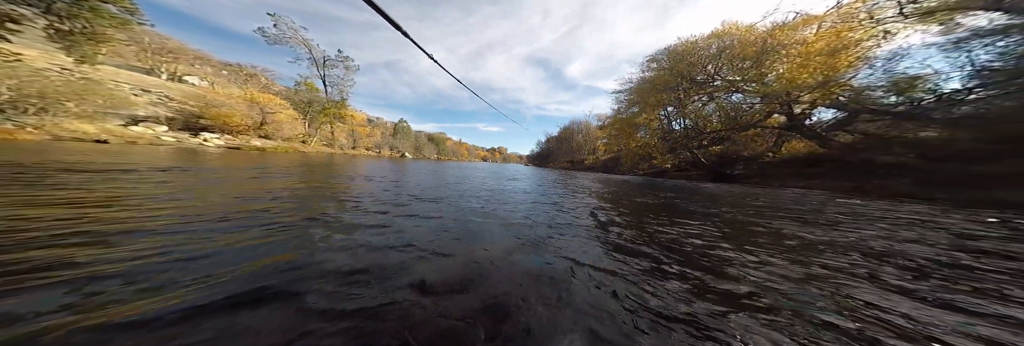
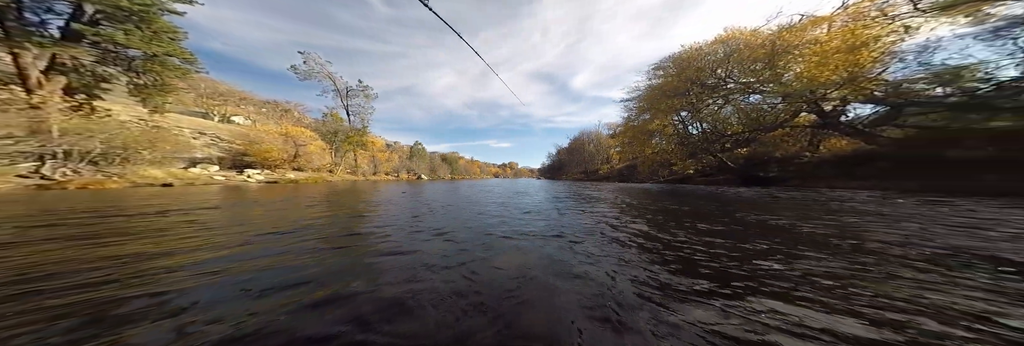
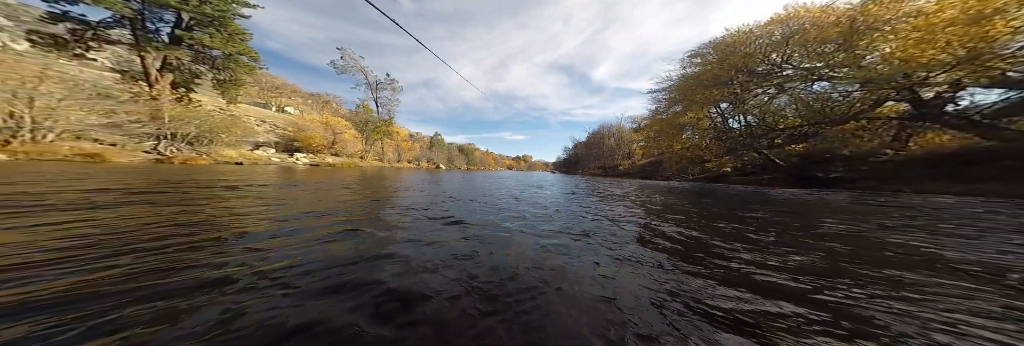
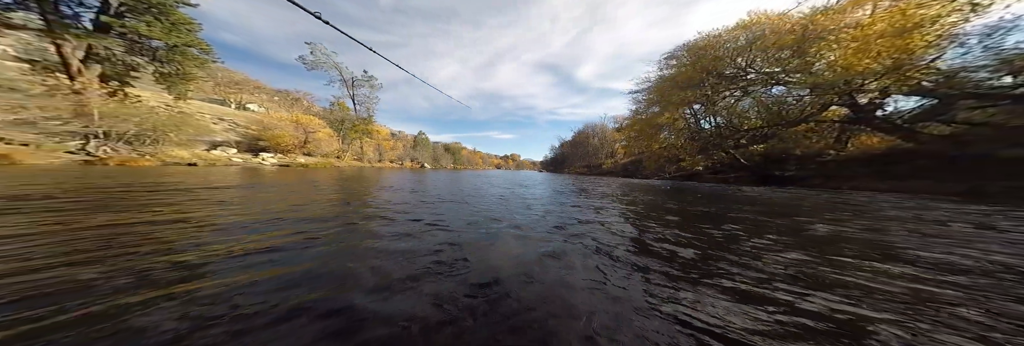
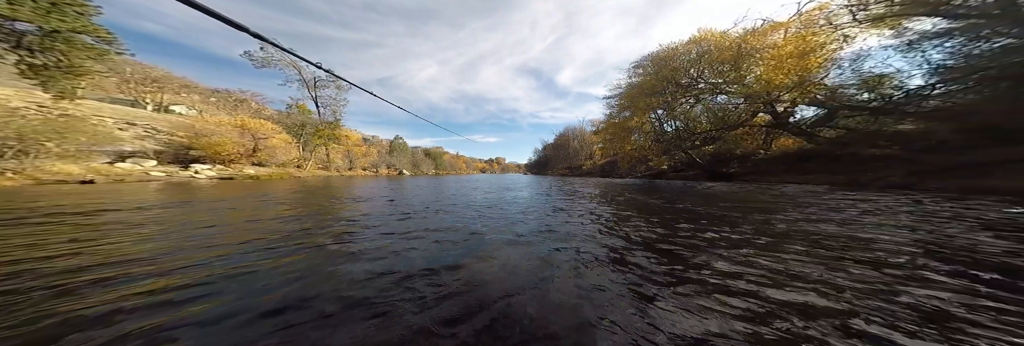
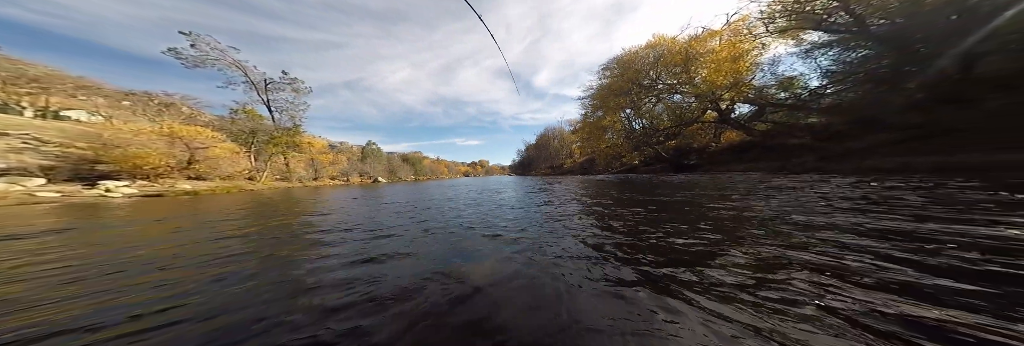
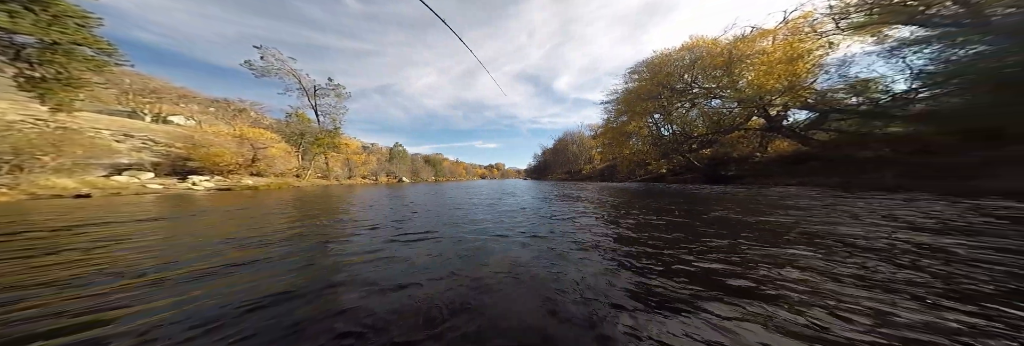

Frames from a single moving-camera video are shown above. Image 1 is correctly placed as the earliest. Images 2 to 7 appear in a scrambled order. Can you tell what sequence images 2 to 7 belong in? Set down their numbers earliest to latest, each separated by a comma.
5, 4, 3, 2, 7, 6
